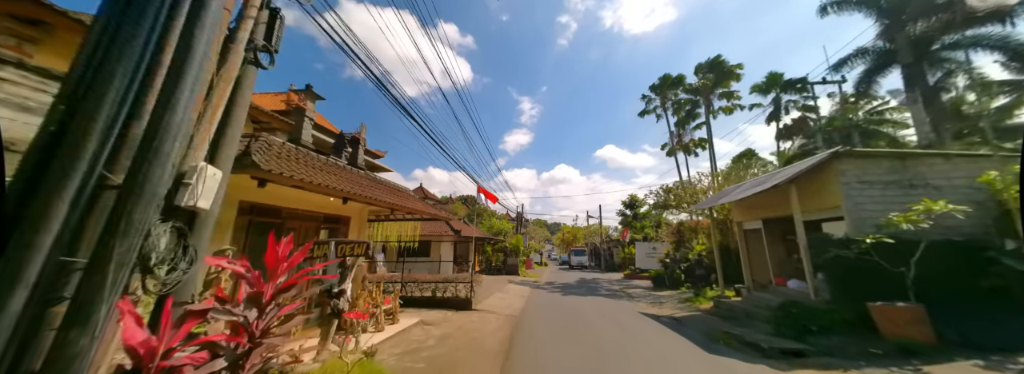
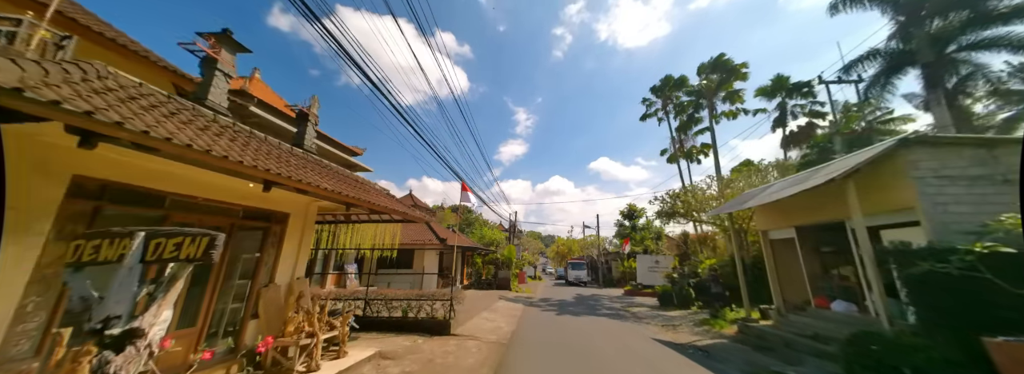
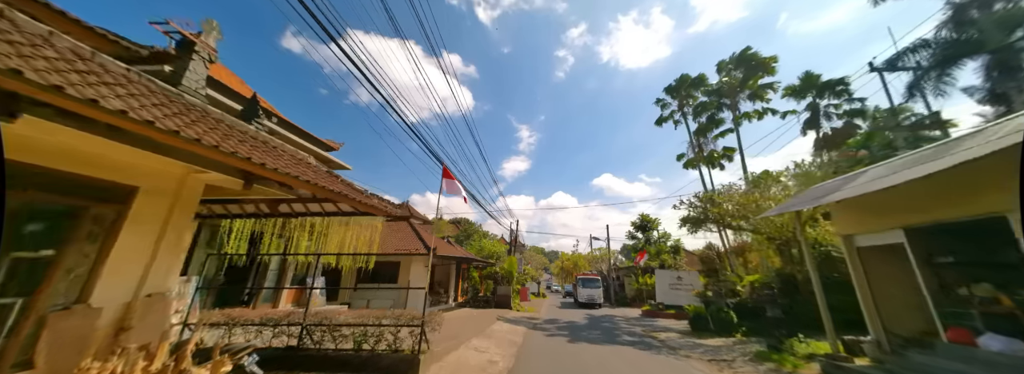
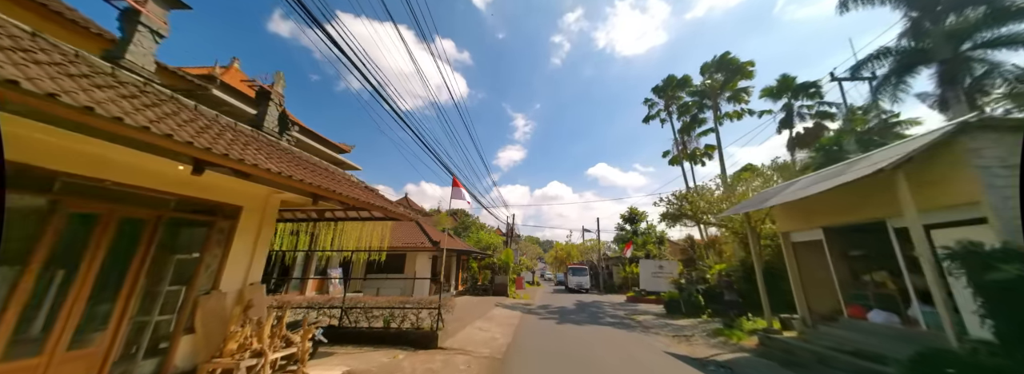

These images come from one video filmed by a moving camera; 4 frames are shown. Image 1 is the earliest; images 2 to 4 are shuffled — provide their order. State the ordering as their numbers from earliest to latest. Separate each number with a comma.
2, 4, 3
